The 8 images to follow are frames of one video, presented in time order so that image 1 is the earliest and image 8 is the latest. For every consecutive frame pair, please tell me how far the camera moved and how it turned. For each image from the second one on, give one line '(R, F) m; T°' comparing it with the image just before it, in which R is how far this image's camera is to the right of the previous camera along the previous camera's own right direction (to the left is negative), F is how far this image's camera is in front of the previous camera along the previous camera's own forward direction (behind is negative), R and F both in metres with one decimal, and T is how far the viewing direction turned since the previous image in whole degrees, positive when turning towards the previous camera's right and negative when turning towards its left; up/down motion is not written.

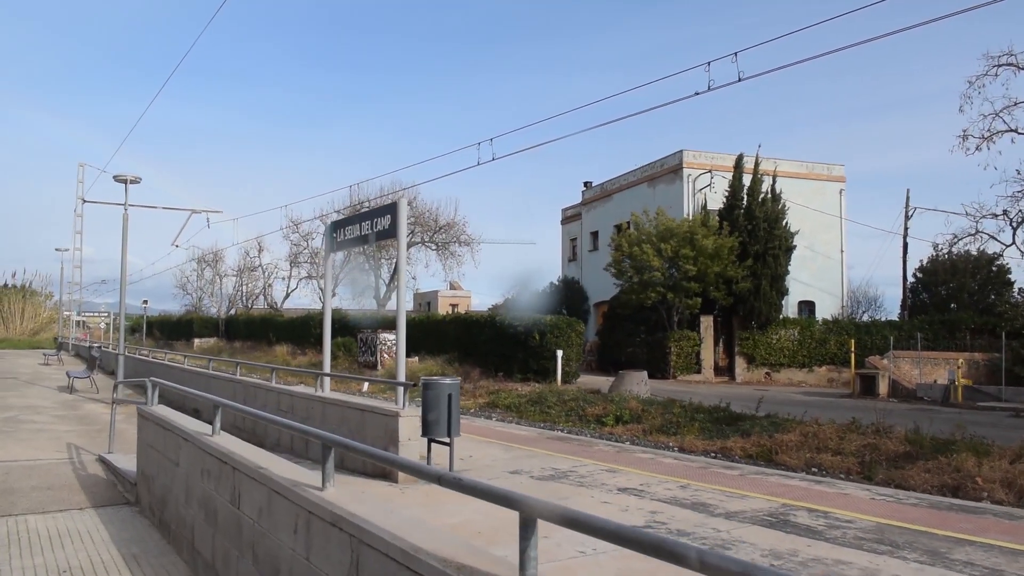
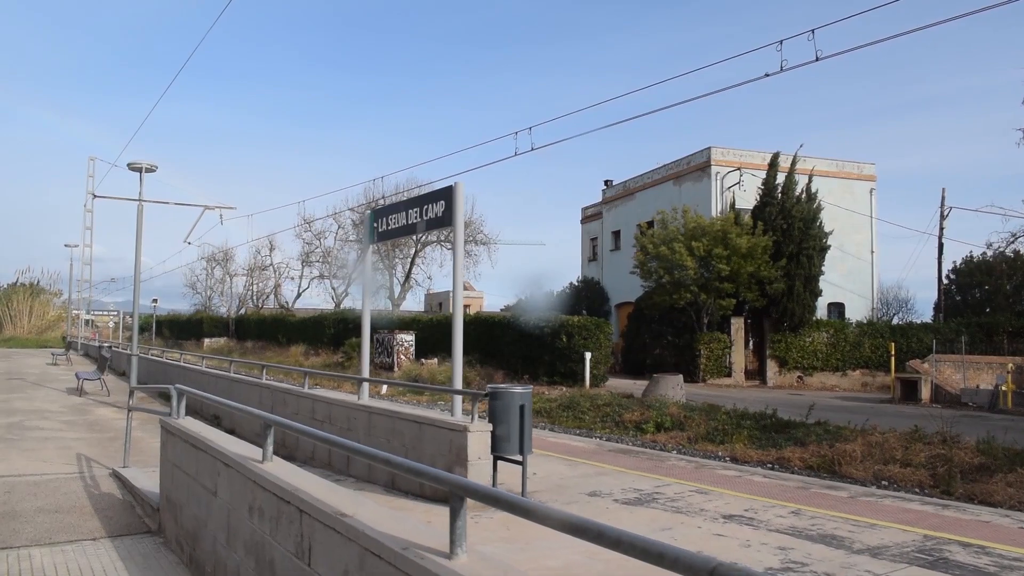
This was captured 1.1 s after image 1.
(-0.5, +1.0) m; 0°
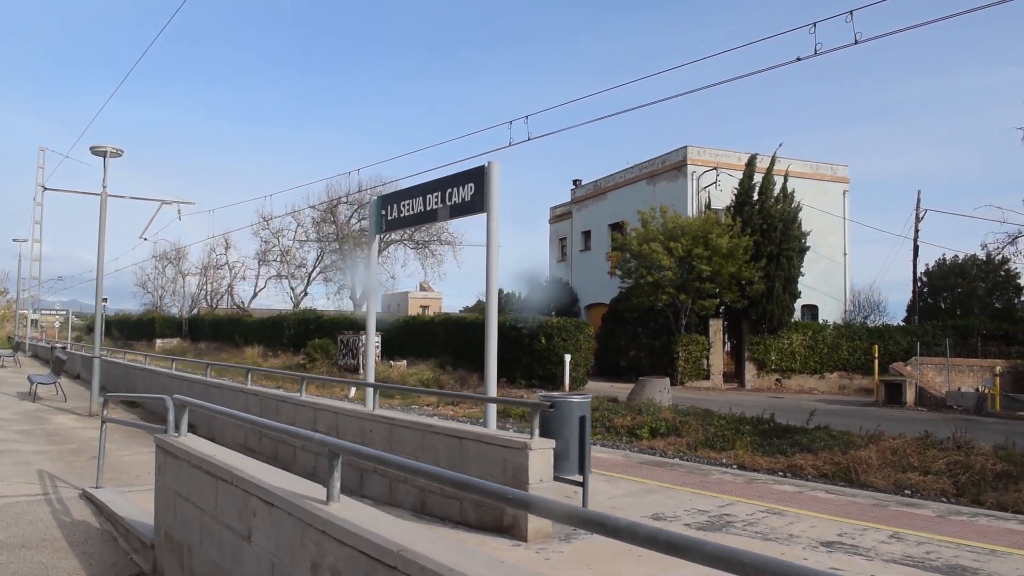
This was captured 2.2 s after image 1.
(-0.6, +0.9) m; +3°
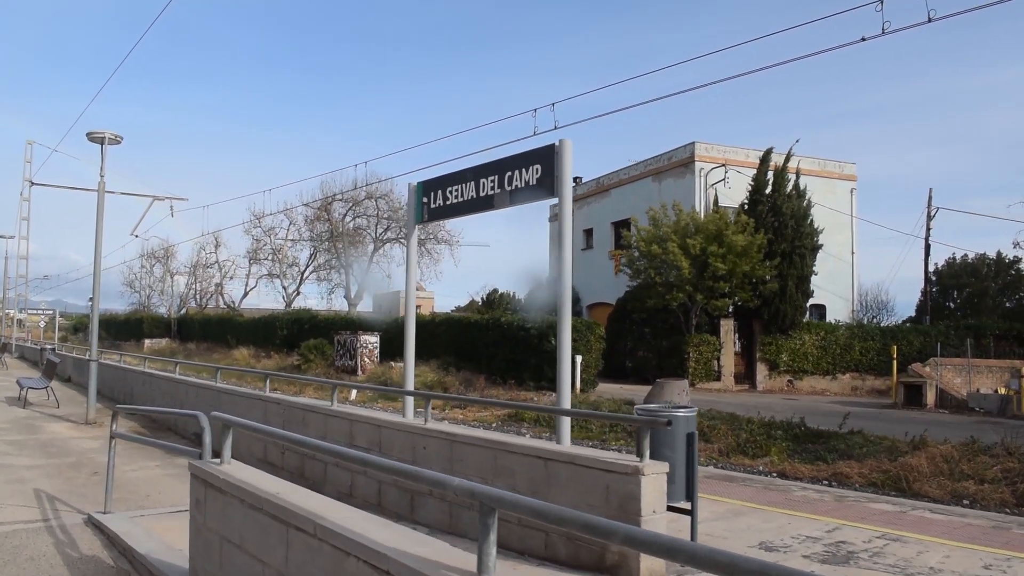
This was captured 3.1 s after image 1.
(-0.5, +0.8) m; +1°
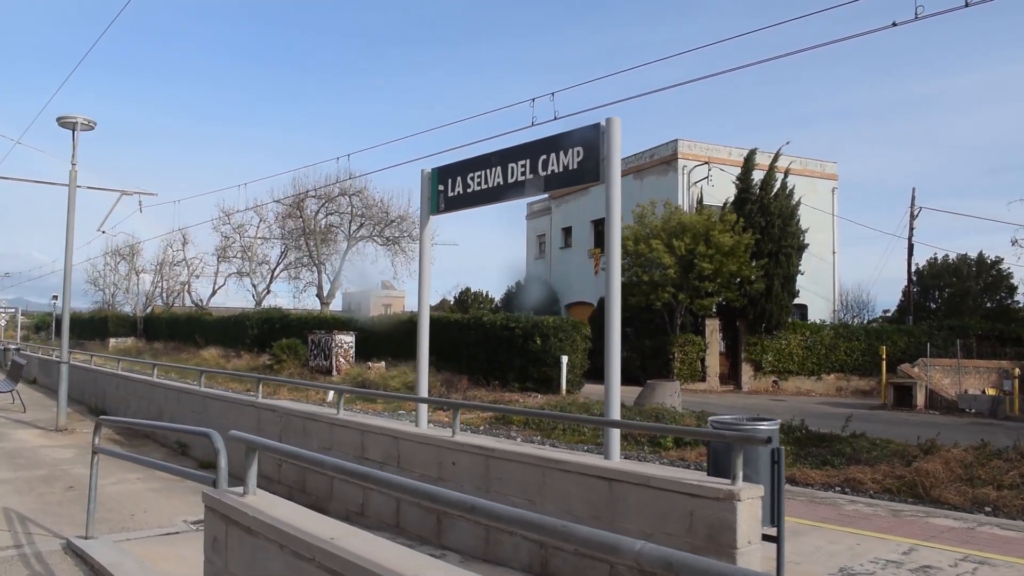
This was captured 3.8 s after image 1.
(-0.4, +0.6) m; +2°
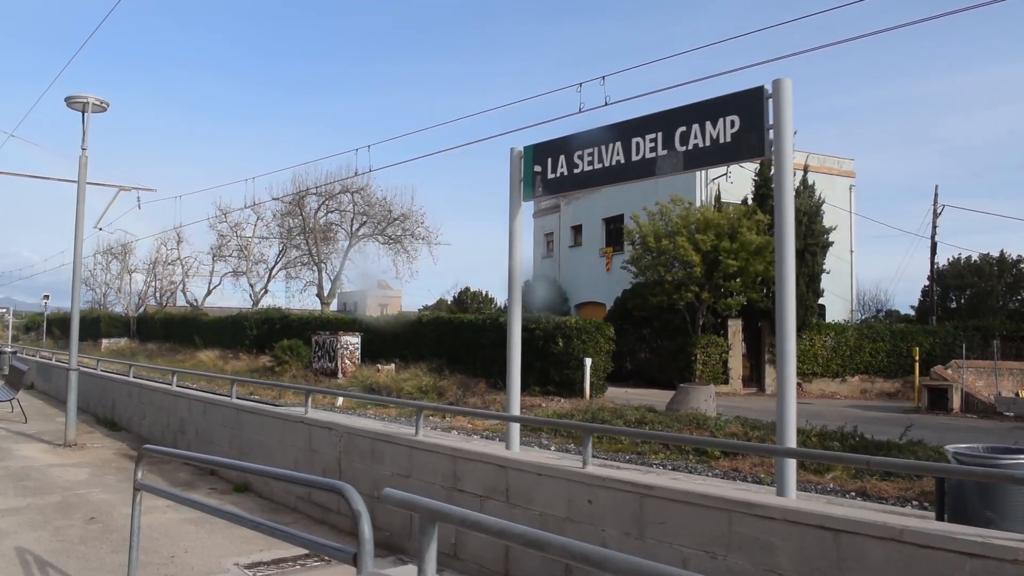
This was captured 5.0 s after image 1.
(-0.7, +1.0) m; +1°
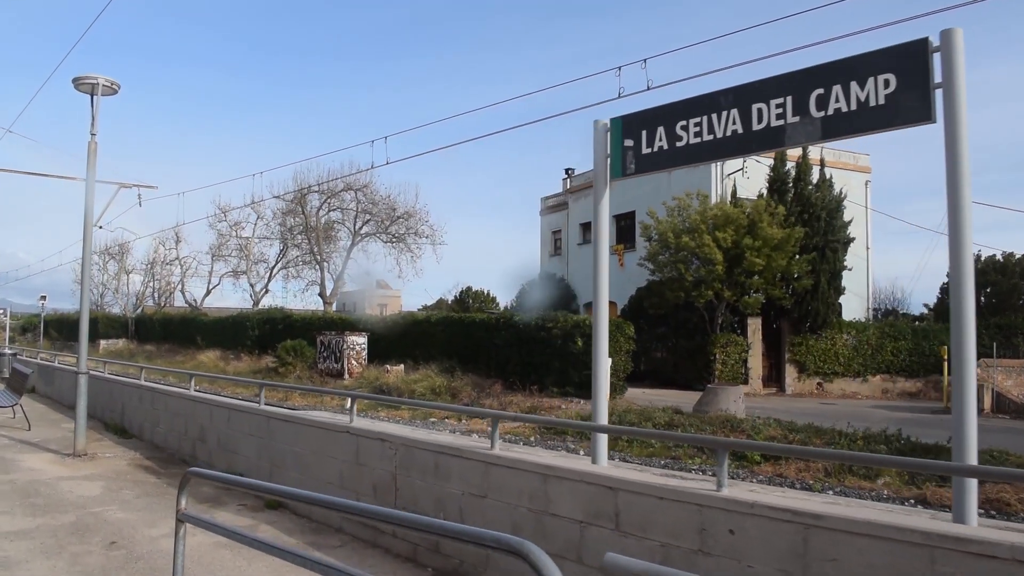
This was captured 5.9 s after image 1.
(-0.5, +0.7) m; 0°
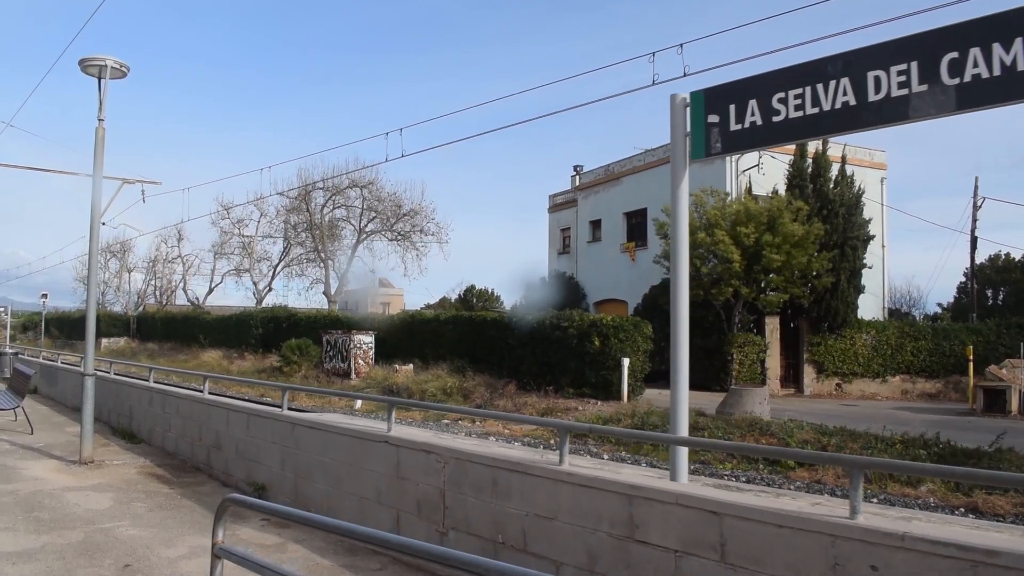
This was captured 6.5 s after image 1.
(-0.3, +0.5) m; 0°
